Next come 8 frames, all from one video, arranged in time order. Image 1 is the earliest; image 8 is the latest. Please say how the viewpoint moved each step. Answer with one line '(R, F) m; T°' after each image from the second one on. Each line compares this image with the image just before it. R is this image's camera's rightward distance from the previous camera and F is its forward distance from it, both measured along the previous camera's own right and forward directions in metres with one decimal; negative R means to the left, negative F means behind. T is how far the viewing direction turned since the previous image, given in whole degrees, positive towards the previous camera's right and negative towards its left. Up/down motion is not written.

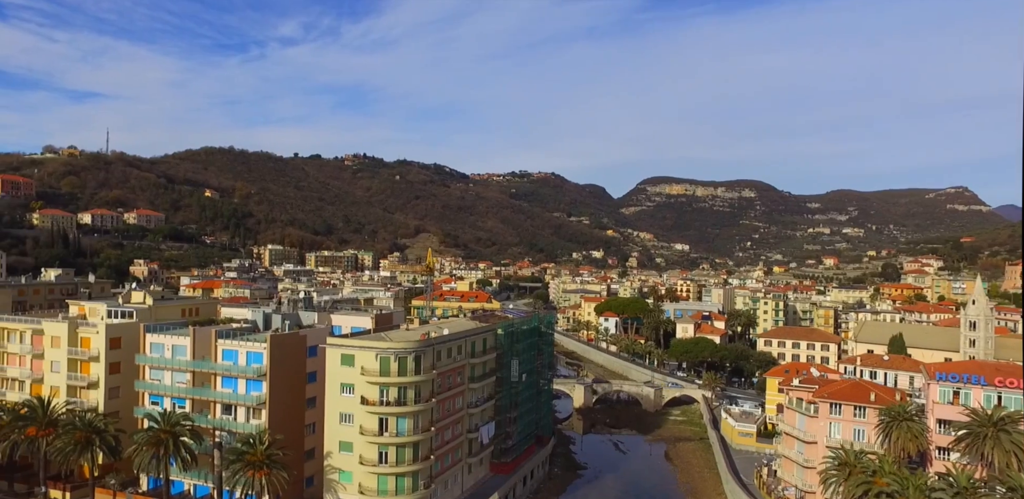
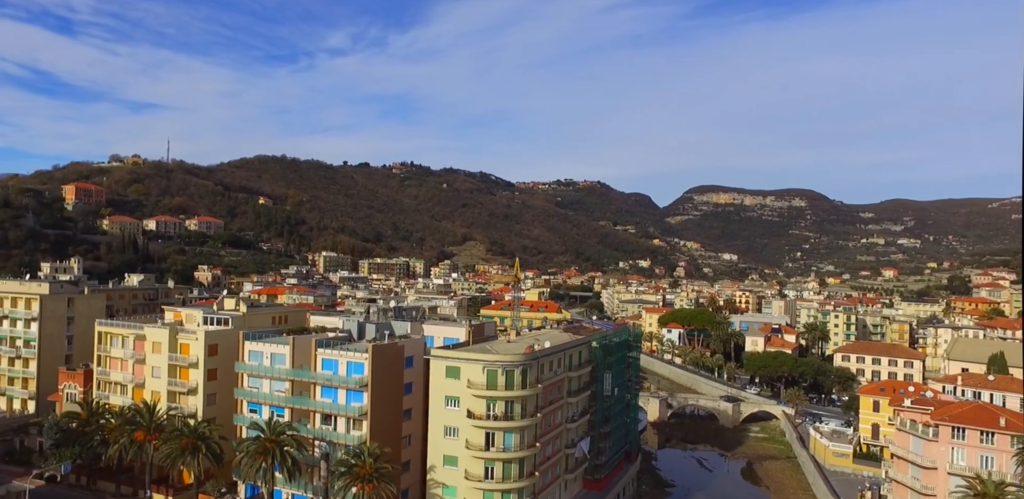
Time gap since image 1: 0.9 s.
(-2.0, +0.6) m; -4°
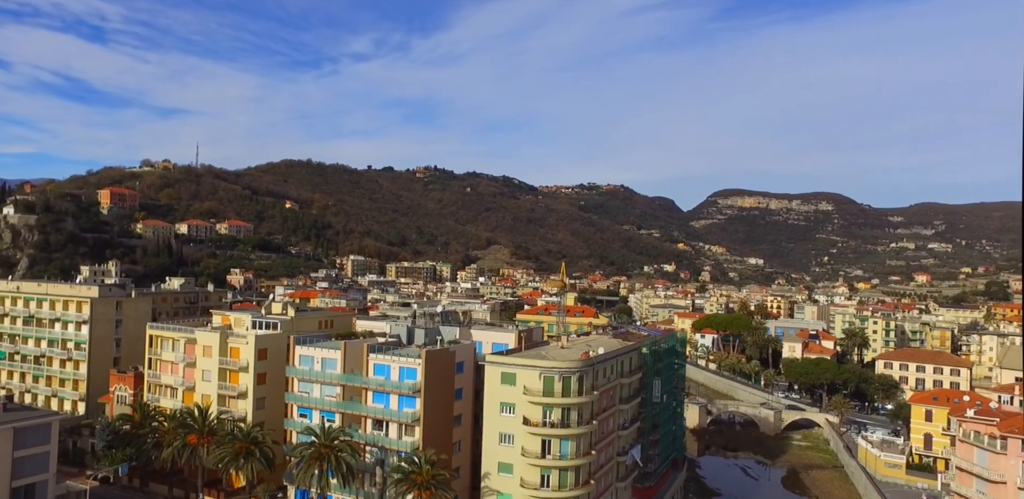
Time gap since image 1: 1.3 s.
(-1.0, +0.3) m; -2°
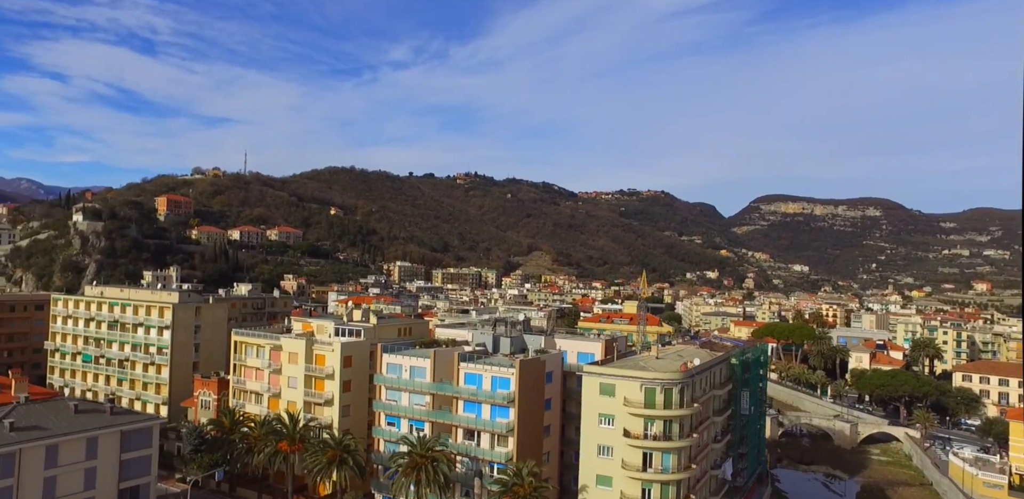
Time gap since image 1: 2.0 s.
(-1.9, +0.4) m; -4°
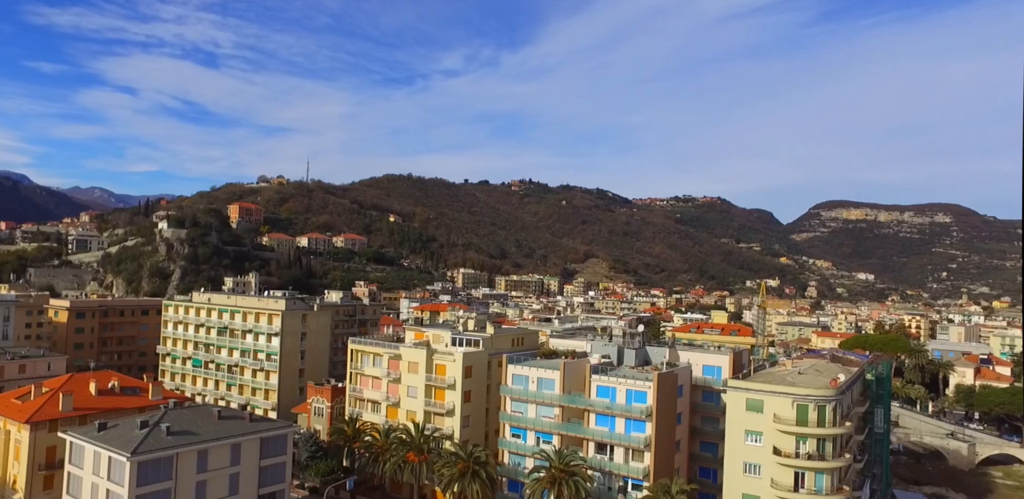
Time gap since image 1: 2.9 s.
(-2.7, +0.5) m; -5°
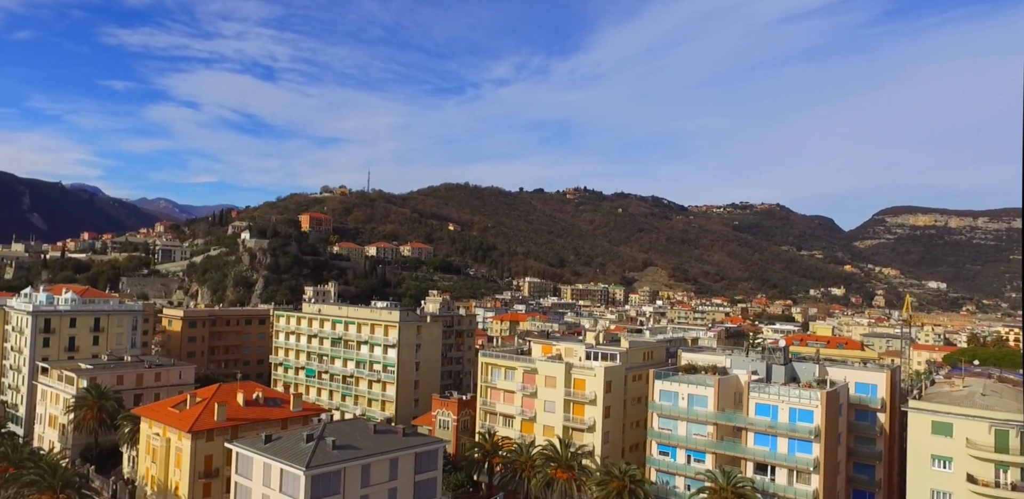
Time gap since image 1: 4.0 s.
(-3.3, +0.5) m; -5°
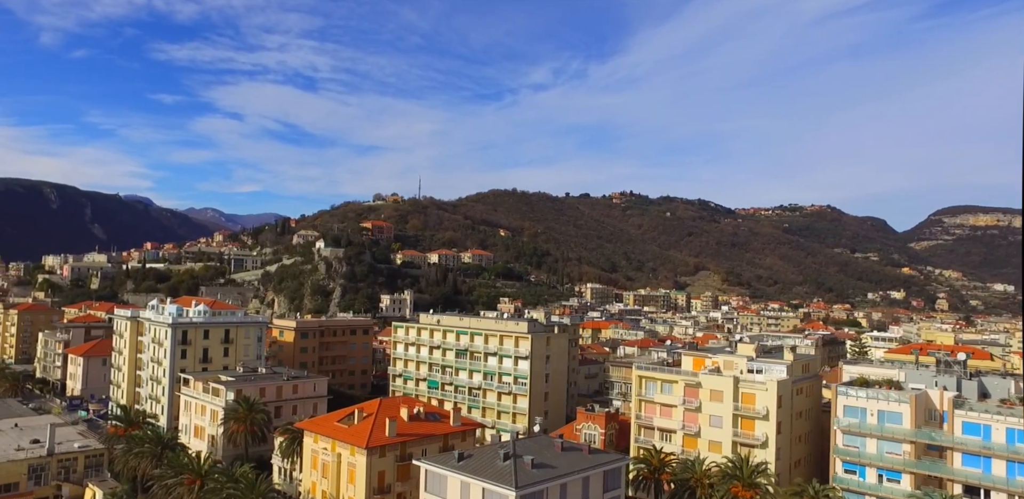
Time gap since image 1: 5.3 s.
(-4.6, +0.7) m; -5°
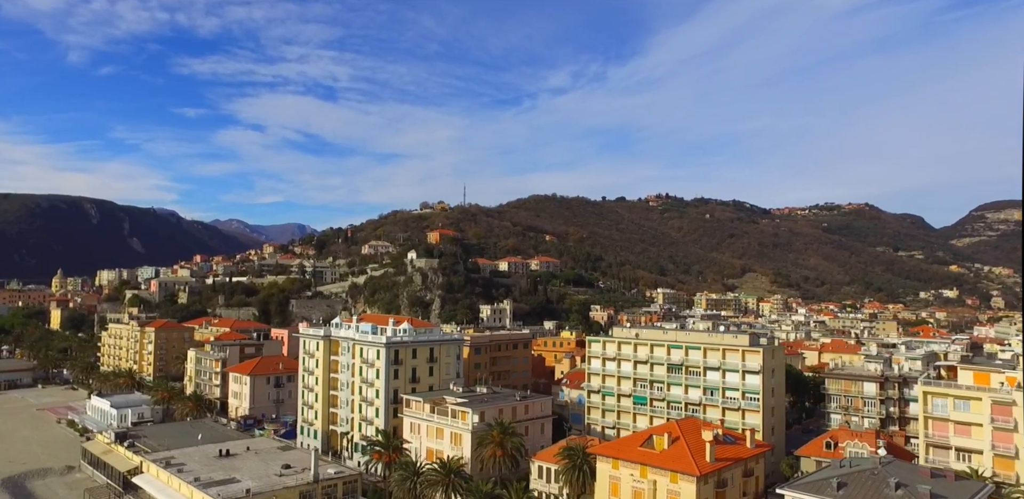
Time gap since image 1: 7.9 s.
(-10.1, 0.0) m; -7°
